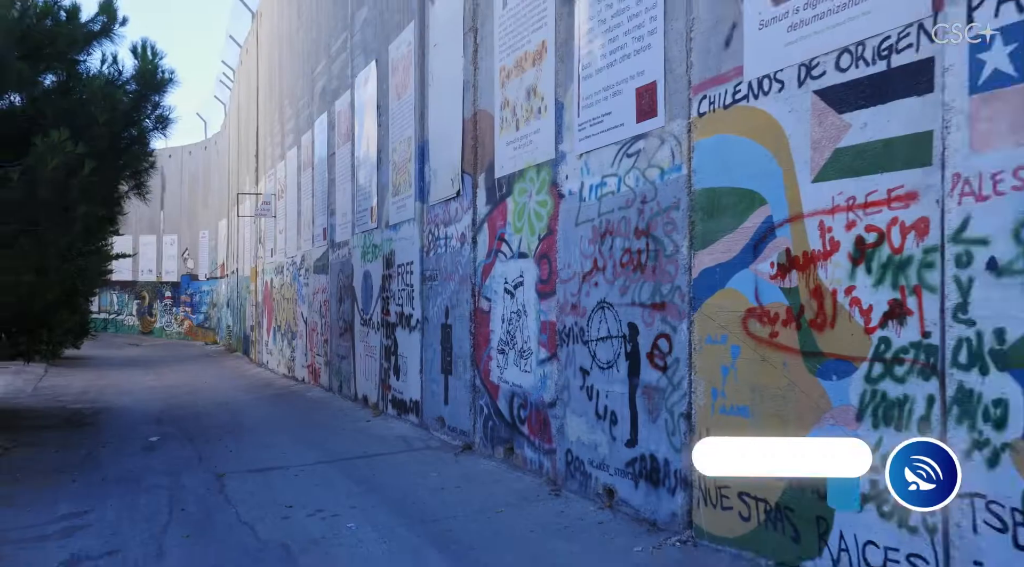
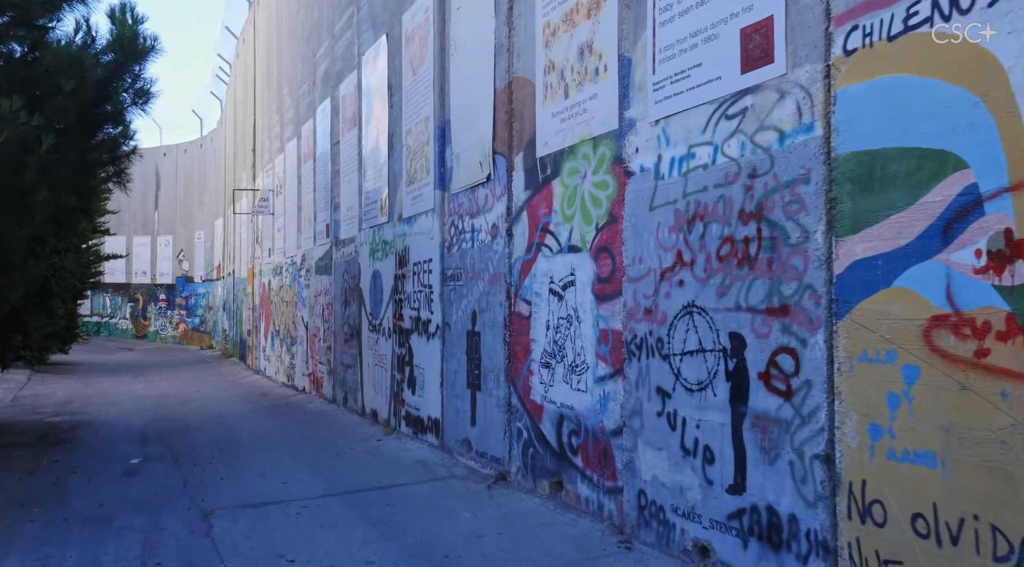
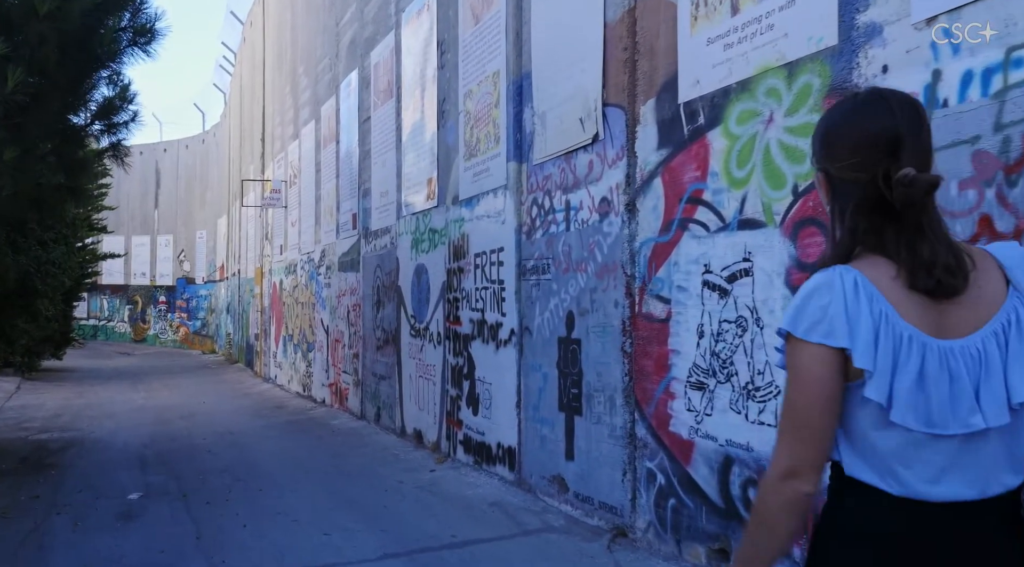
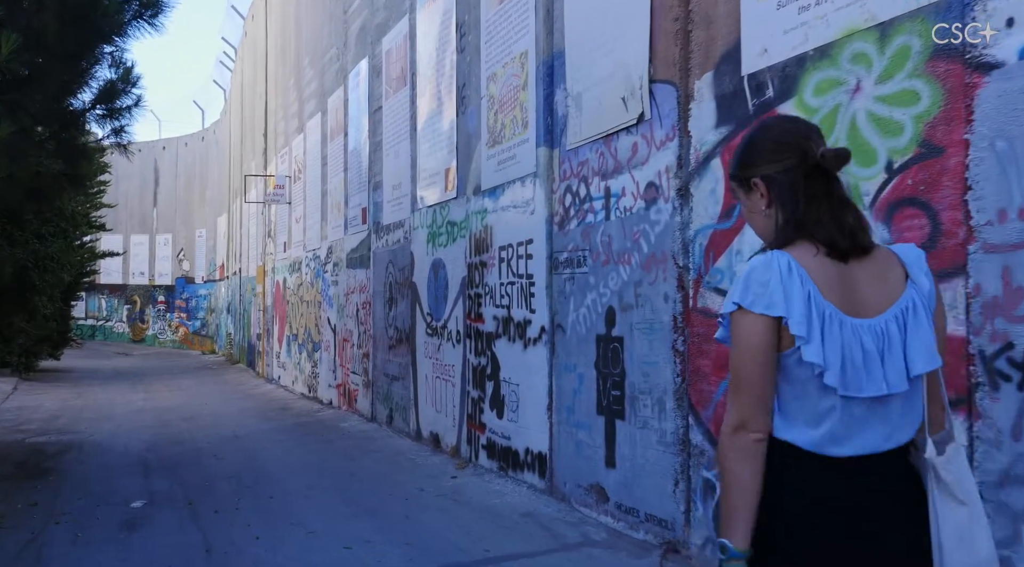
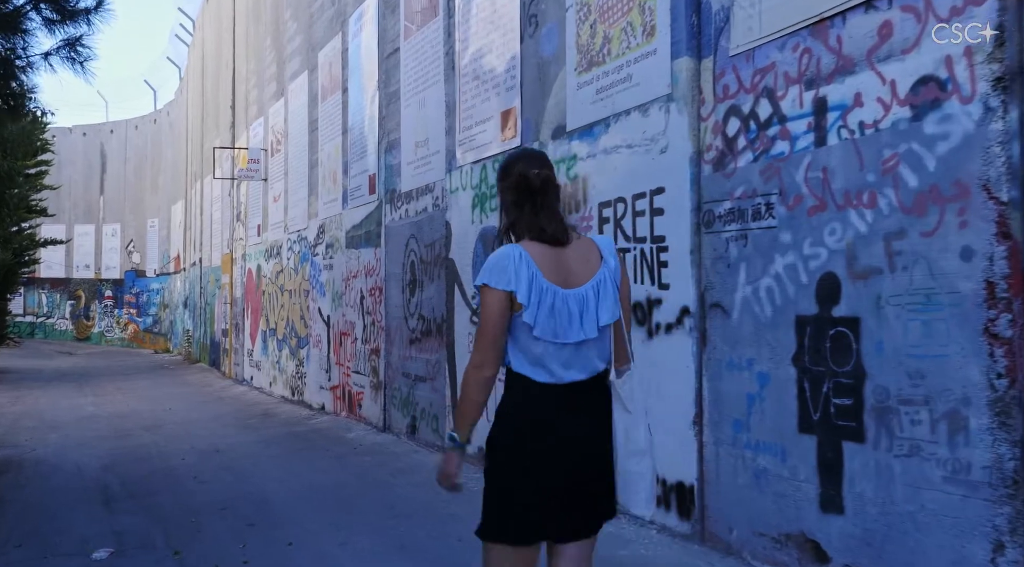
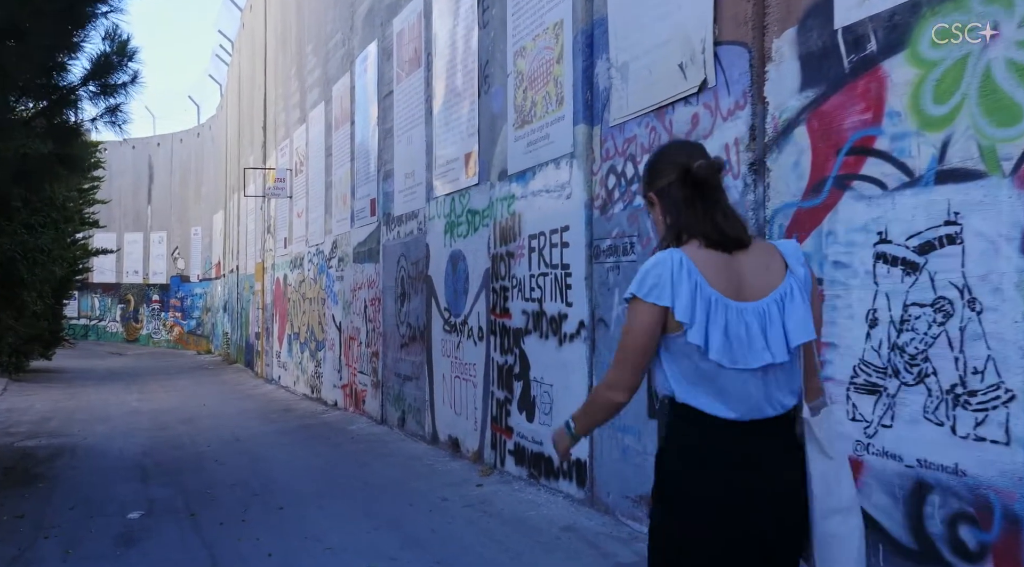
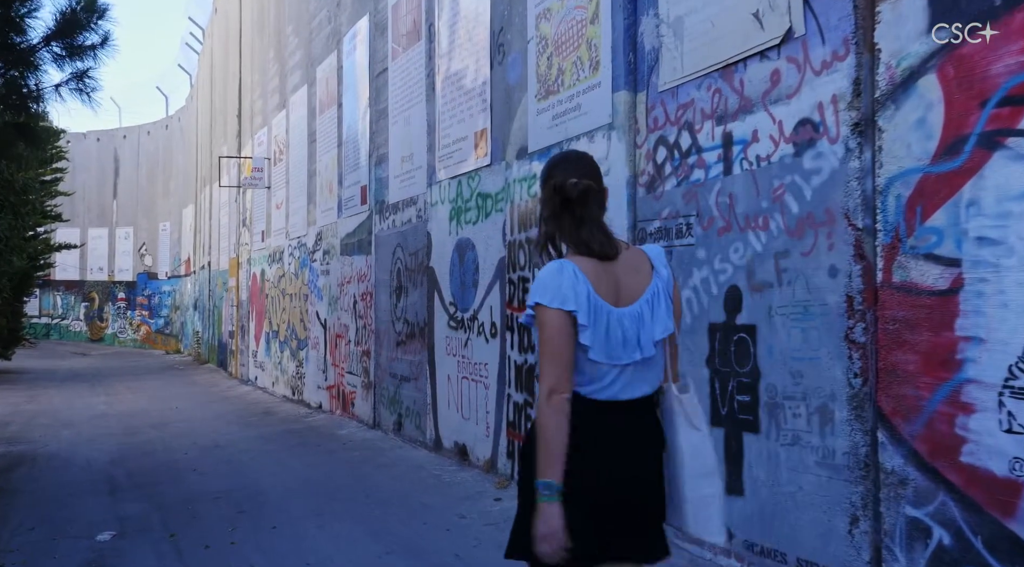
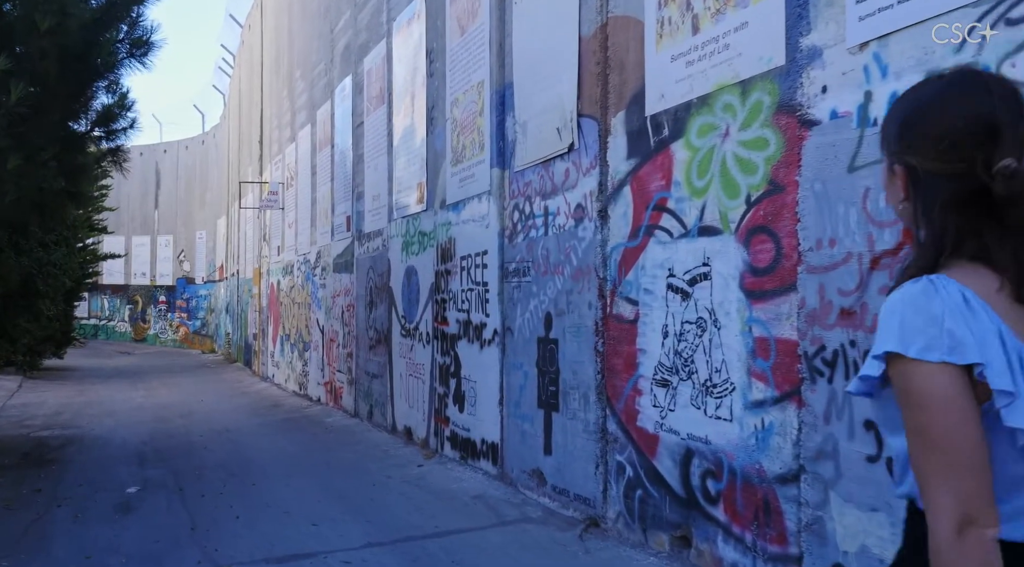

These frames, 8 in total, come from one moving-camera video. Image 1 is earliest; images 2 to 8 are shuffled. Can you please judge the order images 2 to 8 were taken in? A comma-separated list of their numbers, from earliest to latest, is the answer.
2, 8, 3, 4, 6, 7, 5
